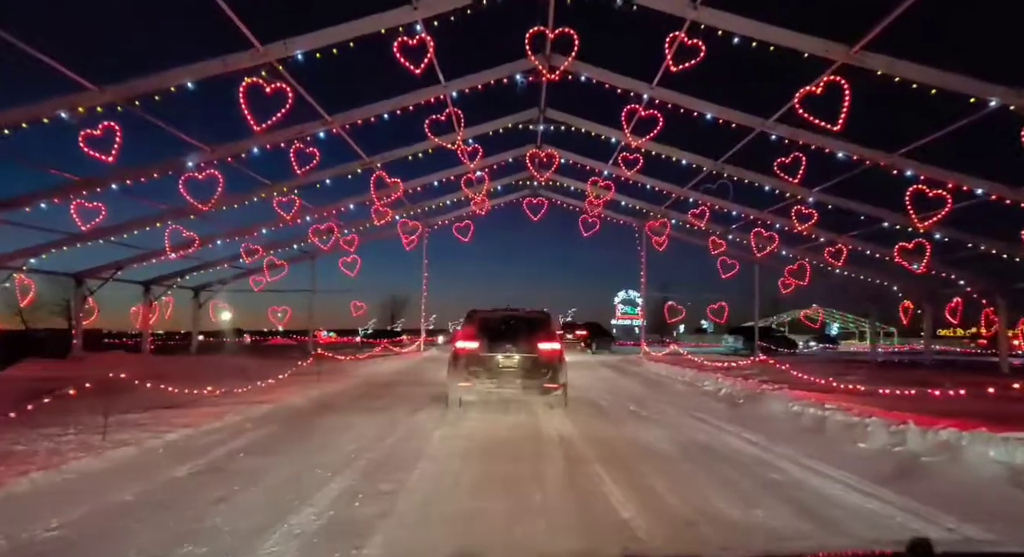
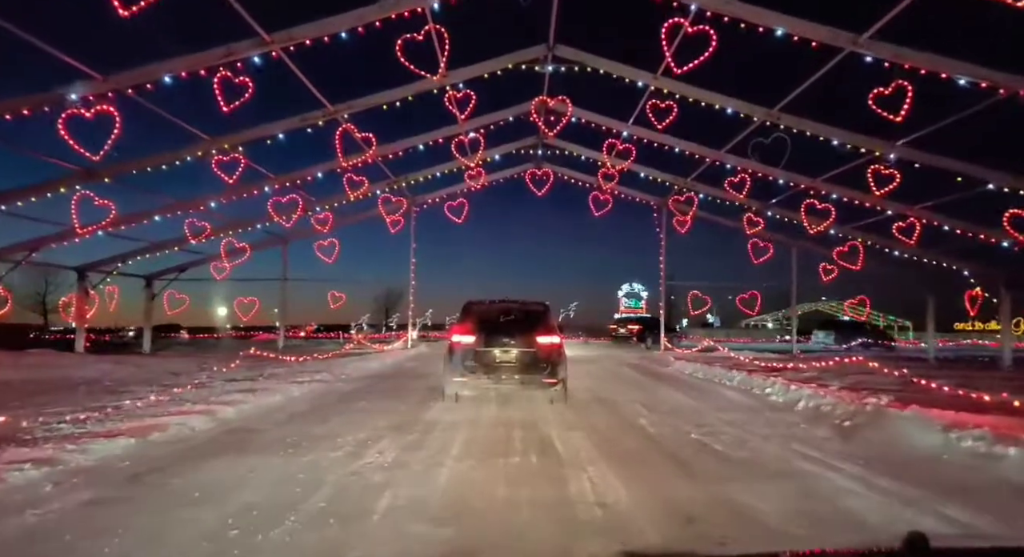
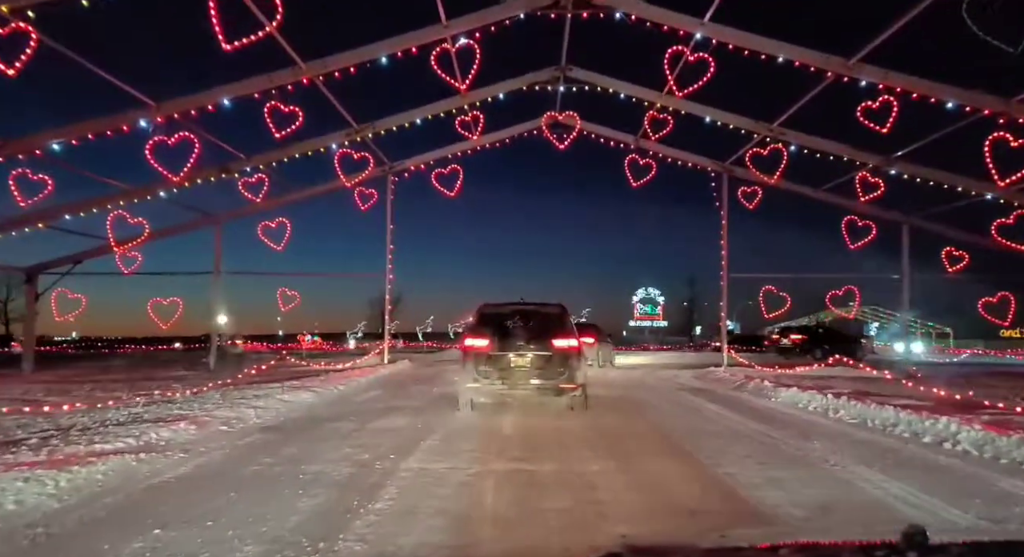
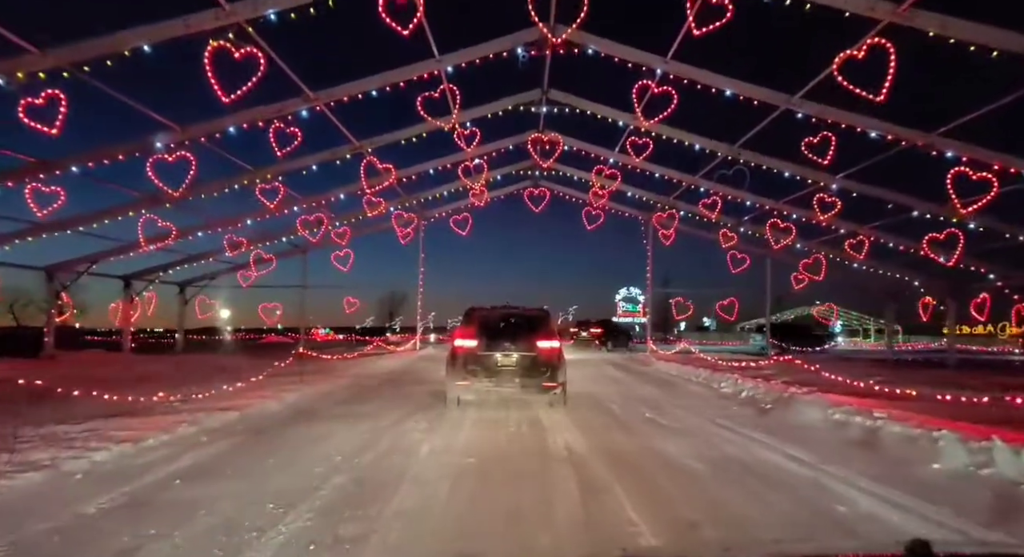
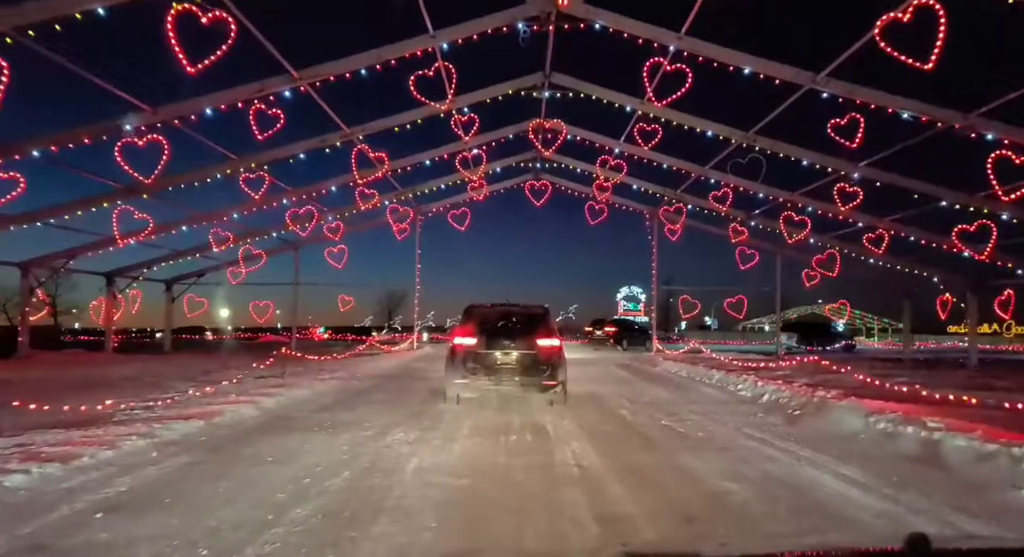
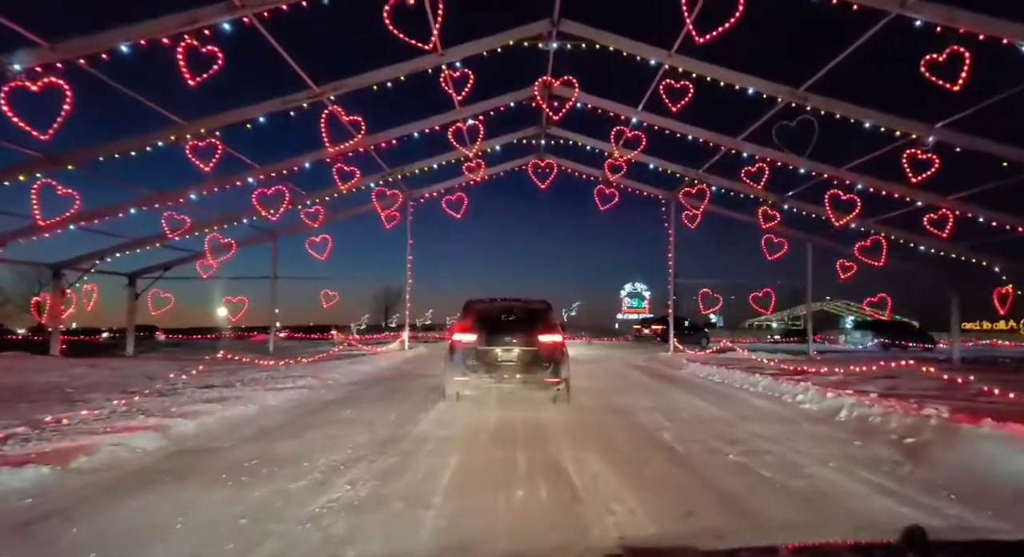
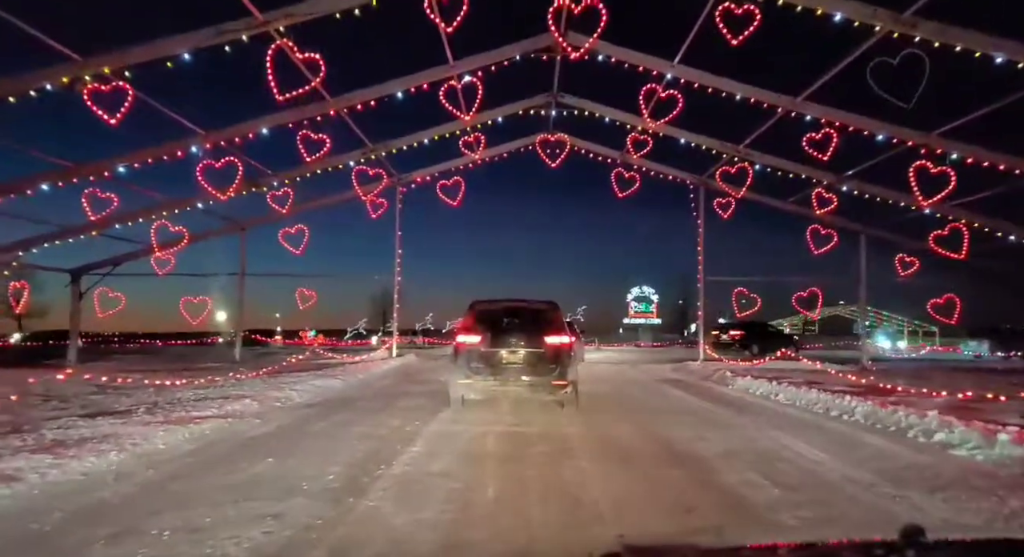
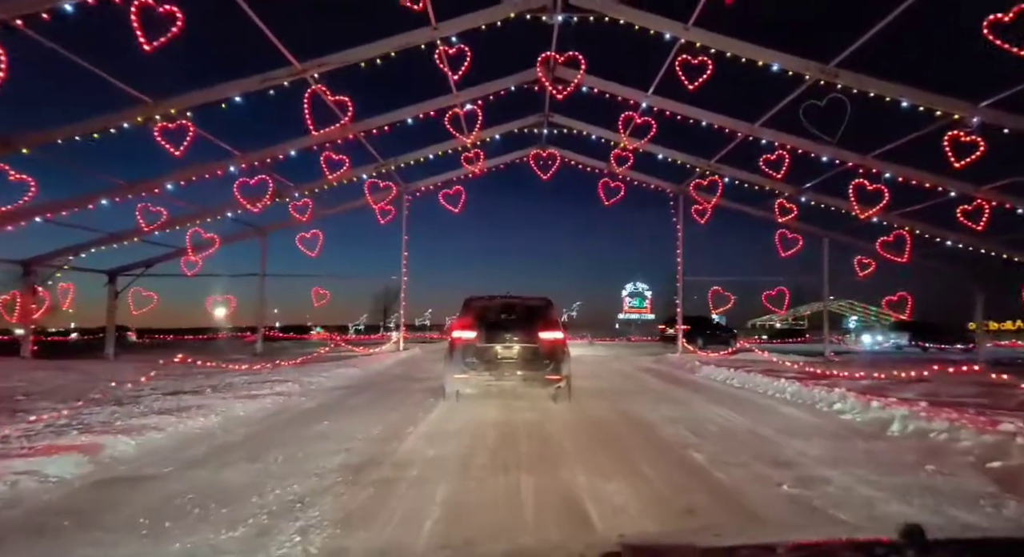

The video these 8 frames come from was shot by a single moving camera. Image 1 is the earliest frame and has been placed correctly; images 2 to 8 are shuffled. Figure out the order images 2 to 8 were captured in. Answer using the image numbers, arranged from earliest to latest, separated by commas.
4, 5, 2, 6, 8, 7, 3
